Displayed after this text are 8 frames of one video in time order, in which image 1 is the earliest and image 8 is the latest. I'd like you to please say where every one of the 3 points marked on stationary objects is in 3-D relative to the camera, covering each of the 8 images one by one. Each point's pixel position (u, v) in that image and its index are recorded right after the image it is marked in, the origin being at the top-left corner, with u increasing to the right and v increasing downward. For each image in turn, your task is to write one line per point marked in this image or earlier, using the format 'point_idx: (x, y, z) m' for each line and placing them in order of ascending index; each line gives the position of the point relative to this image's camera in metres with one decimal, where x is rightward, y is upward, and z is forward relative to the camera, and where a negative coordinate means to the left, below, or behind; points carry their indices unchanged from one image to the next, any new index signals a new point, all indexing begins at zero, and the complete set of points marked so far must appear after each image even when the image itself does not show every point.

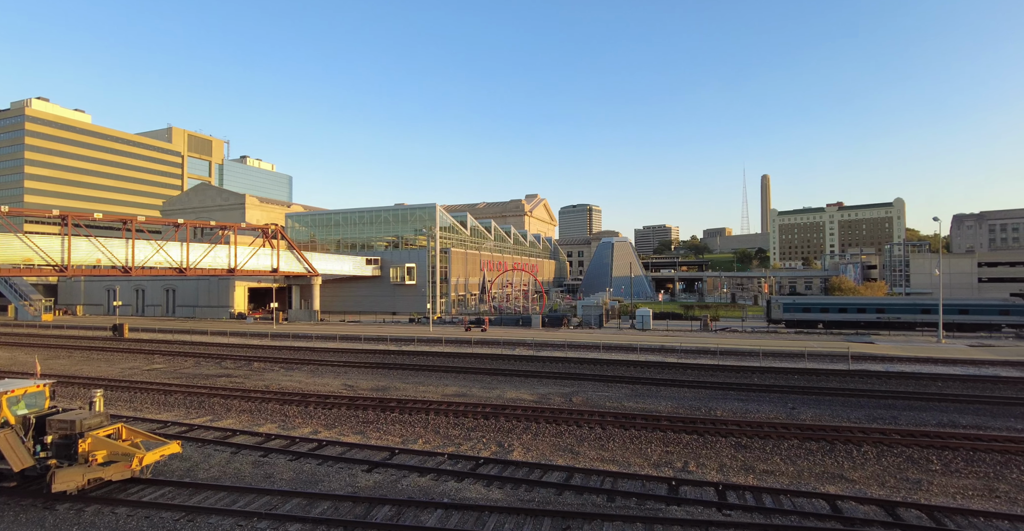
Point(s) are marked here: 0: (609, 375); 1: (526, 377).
0: (+3.7, -5.0, +19.4) m
1: (-0.1, -5.1, +19.3) m
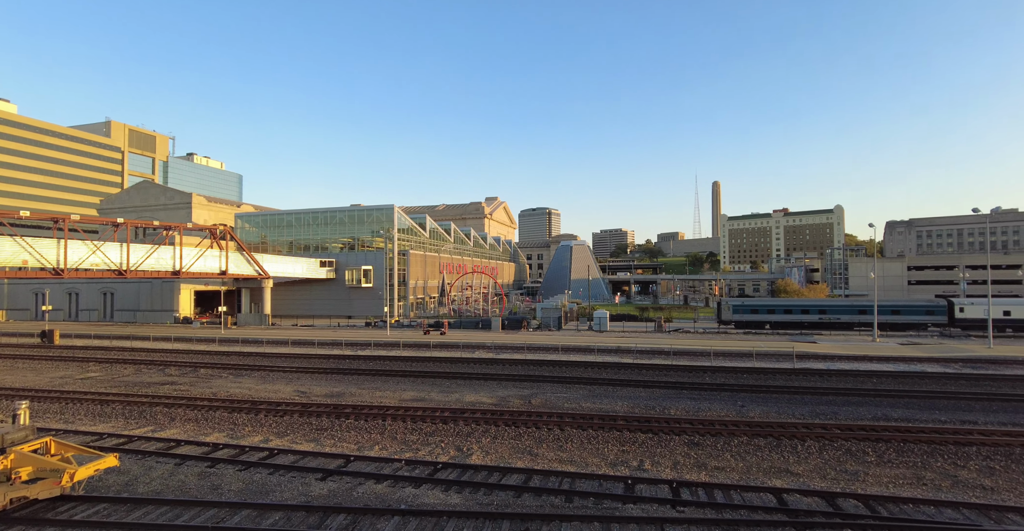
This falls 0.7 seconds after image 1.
0: (+2.0, -5.0, +19.5) m
1: (-1.7, -5.2, +19.2) m
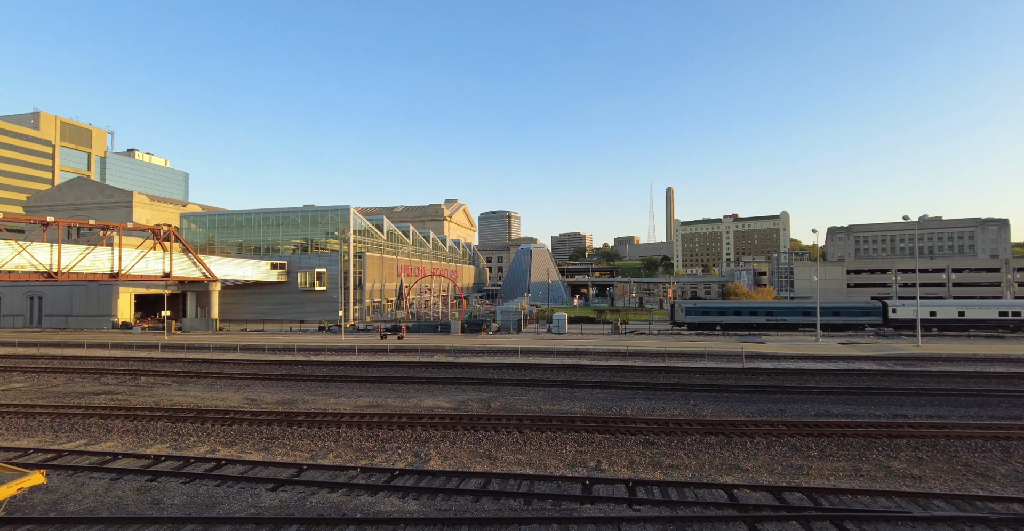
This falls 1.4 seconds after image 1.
0: (+0.3, -5.1, +19.5) m
1: (-3.4, -5.3, +19.0) m
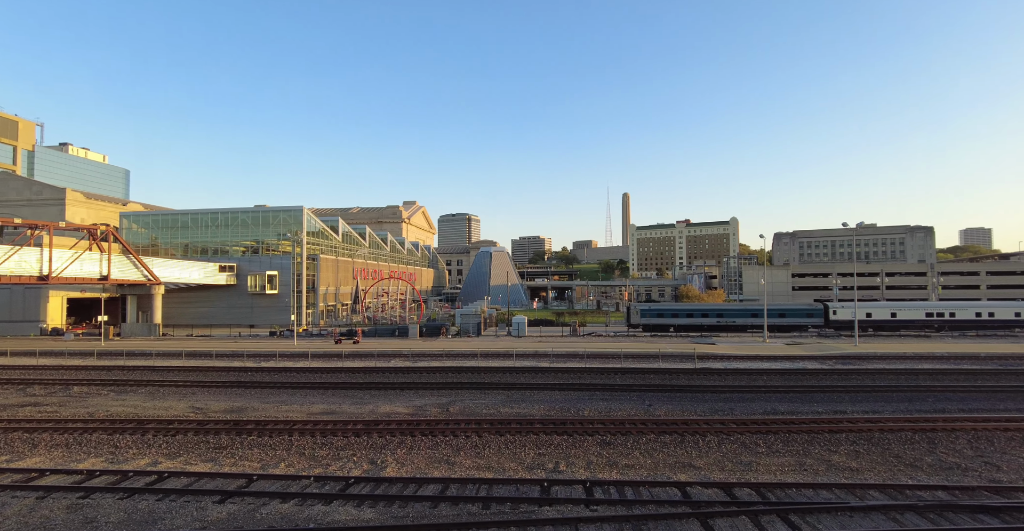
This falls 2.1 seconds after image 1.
0: (-1.4, -5.3, +19.5) m
1: (-5.0, -5.4, +18.6) m
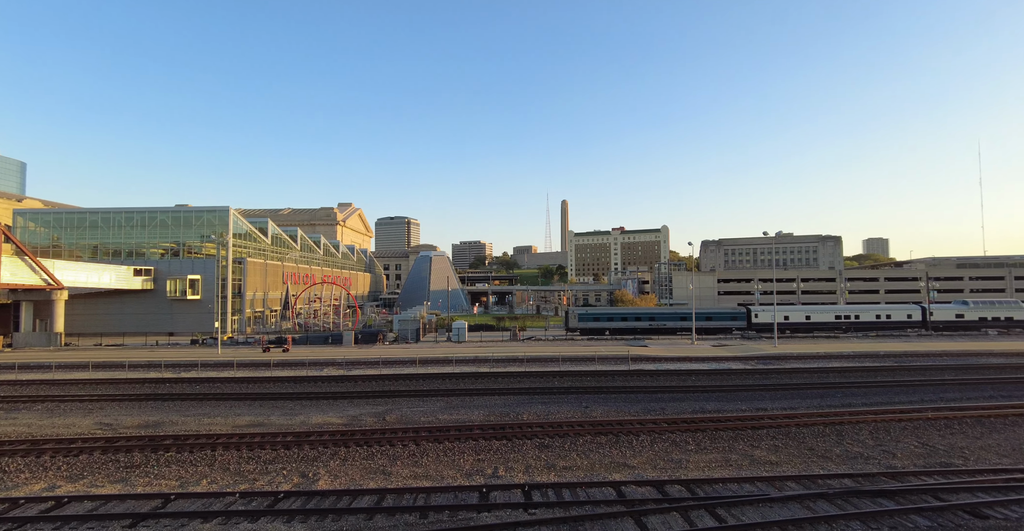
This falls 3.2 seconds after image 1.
0: (-3.8, -5.4, +19.2) m
1: (-7.4, -5.5, +18.0) m
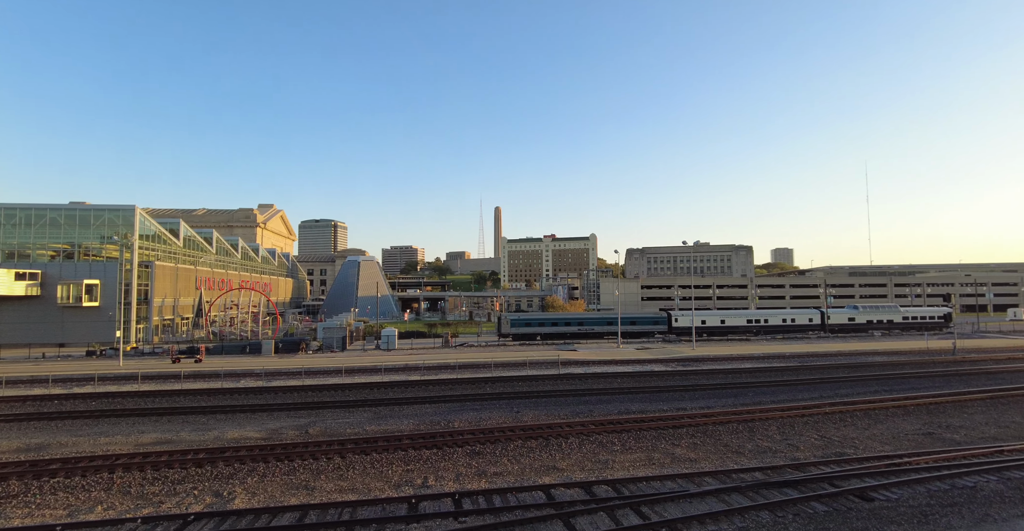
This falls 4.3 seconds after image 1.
0: (-6.6, -5.6, +18.5) m
1: (-9.9, -5.7, +16.9) m
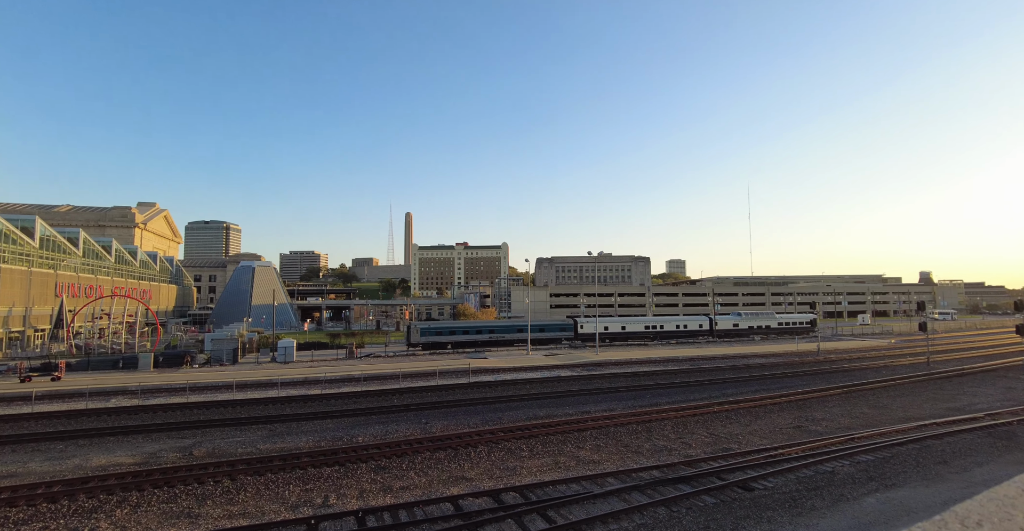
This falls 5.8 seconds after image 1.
0: (-10.1, -5.8, +17.2) m
1: (-13.1, -5.8, +15.1) m
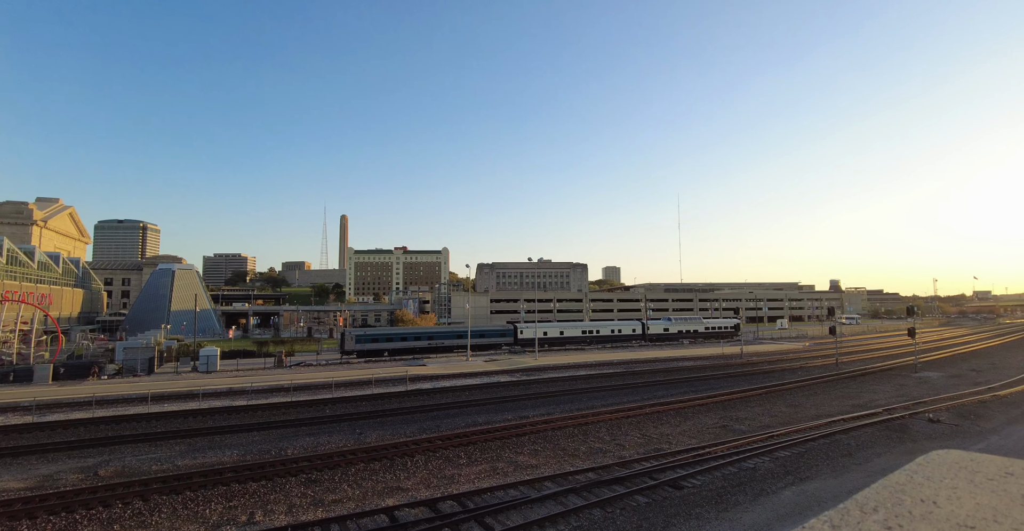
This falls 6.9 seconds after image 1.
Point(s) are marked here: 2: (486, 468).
0: (-12.3, -6.0, +15.9) m
1: (-15.1, -5.9, +13.6) m
2: (-0.8, -6.5, +14.0) m
